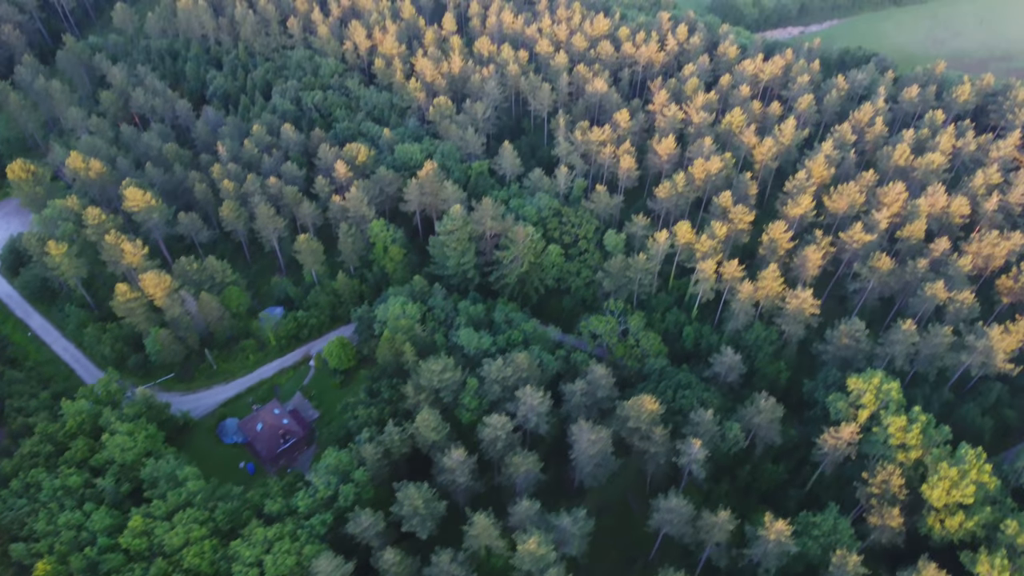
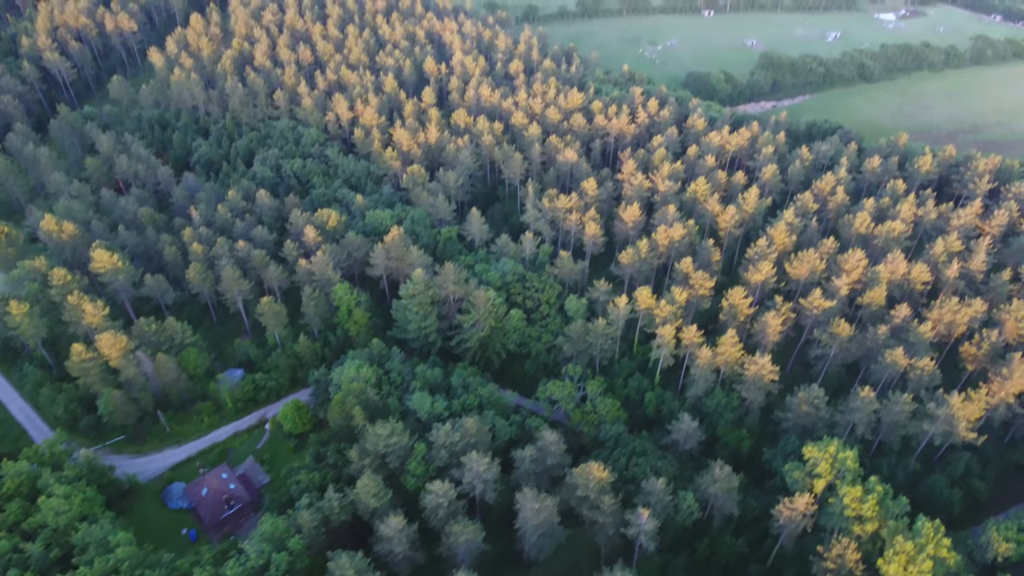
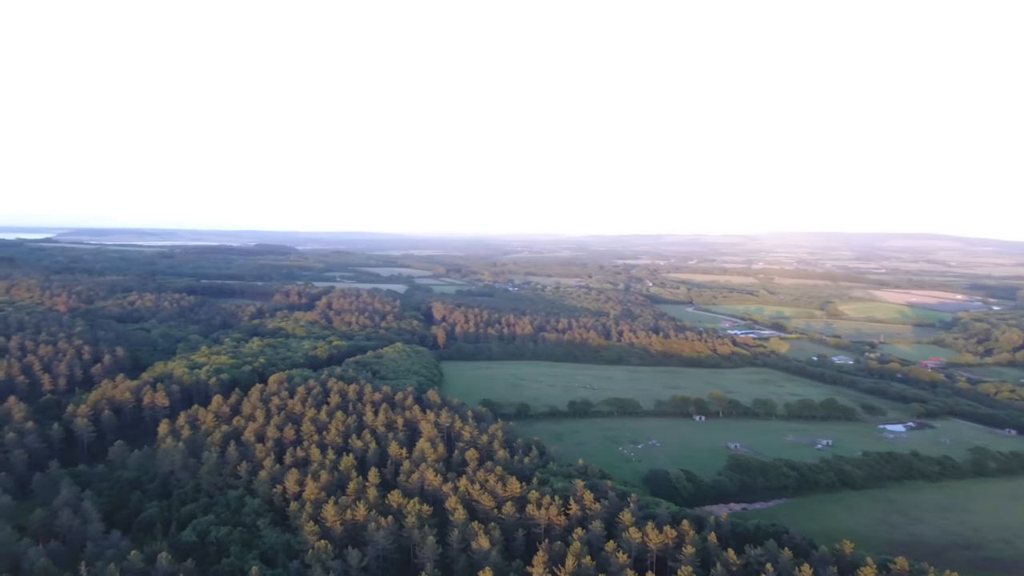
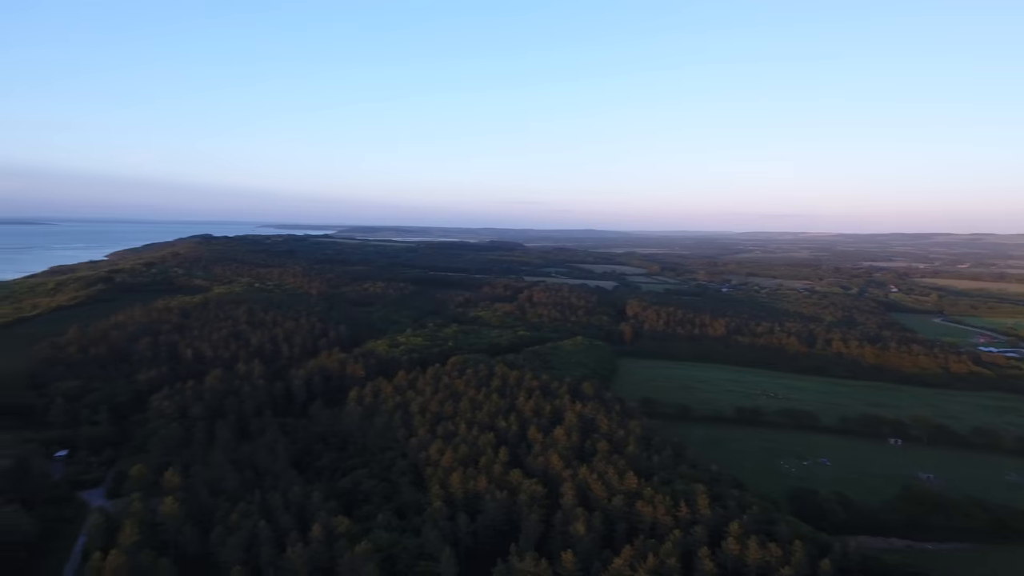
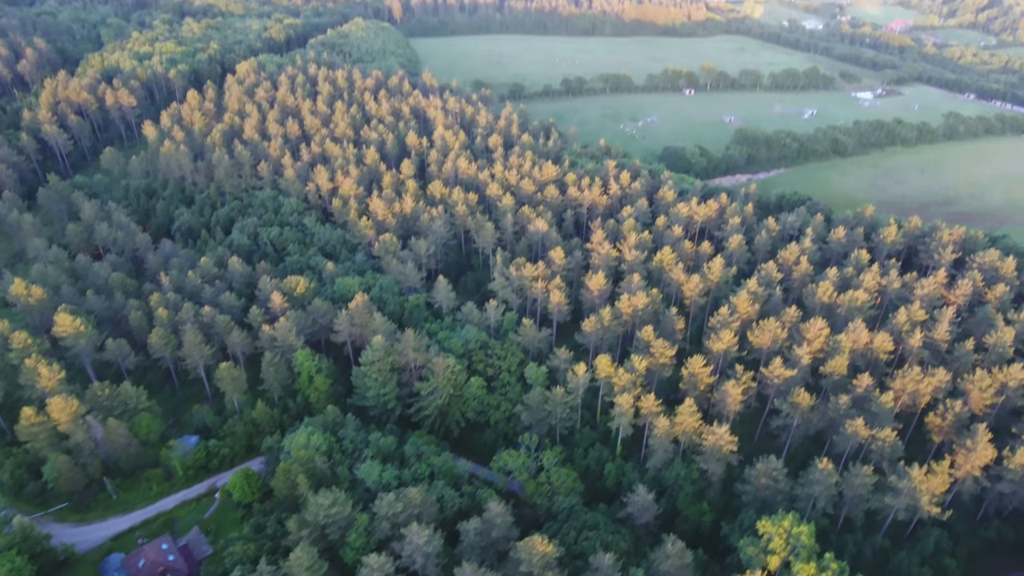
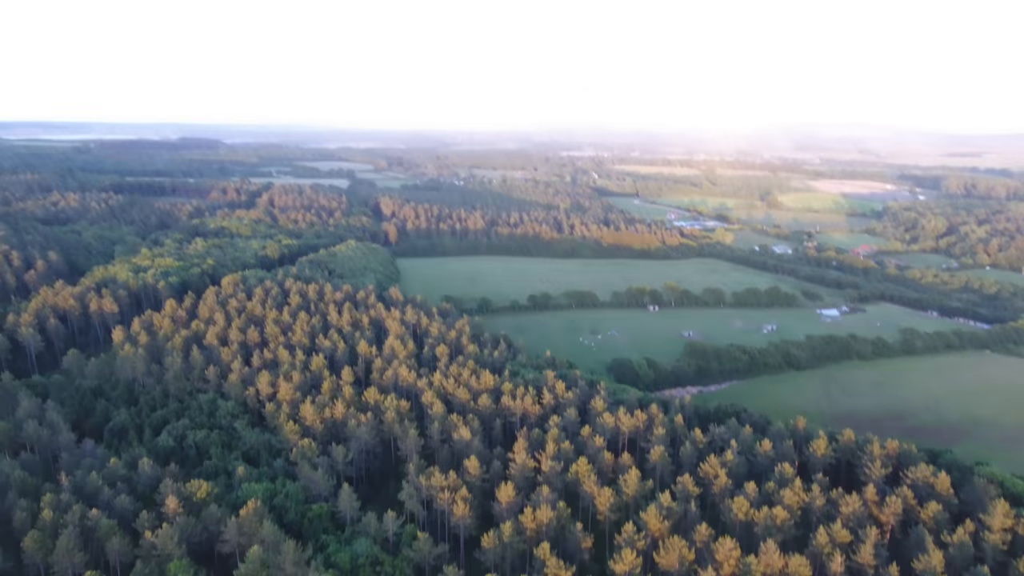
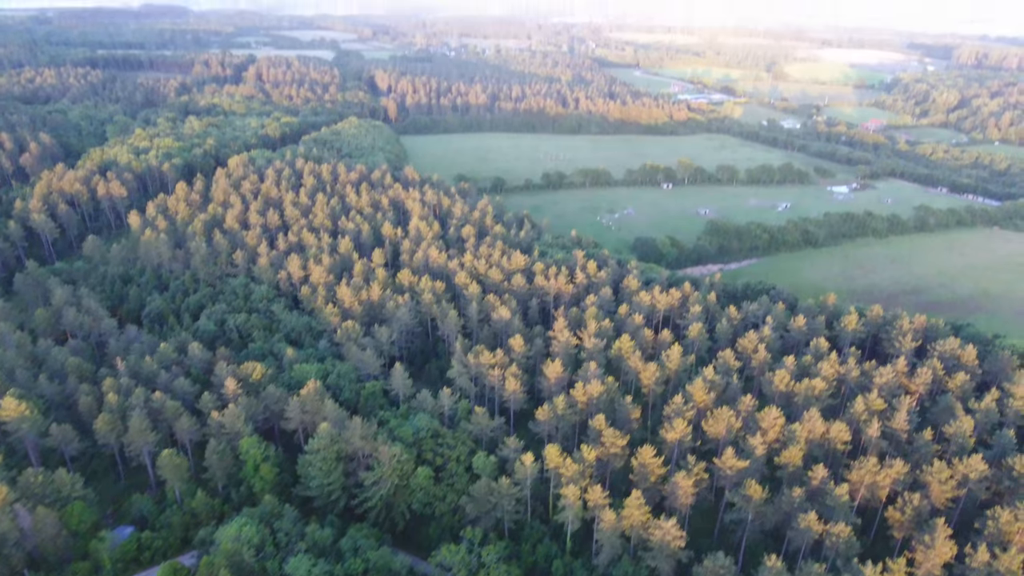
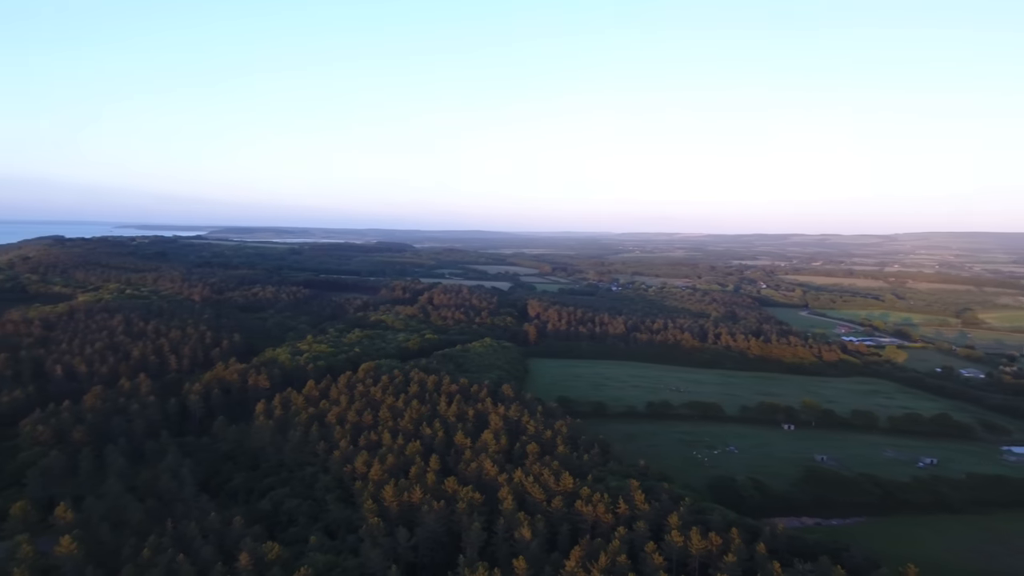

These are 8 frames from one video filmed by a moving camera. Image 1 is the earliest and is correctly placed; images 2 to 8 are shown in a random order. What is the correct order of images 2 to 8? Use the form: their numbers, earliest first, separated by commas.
2, 5, 7, 6, 3, 8, 4
